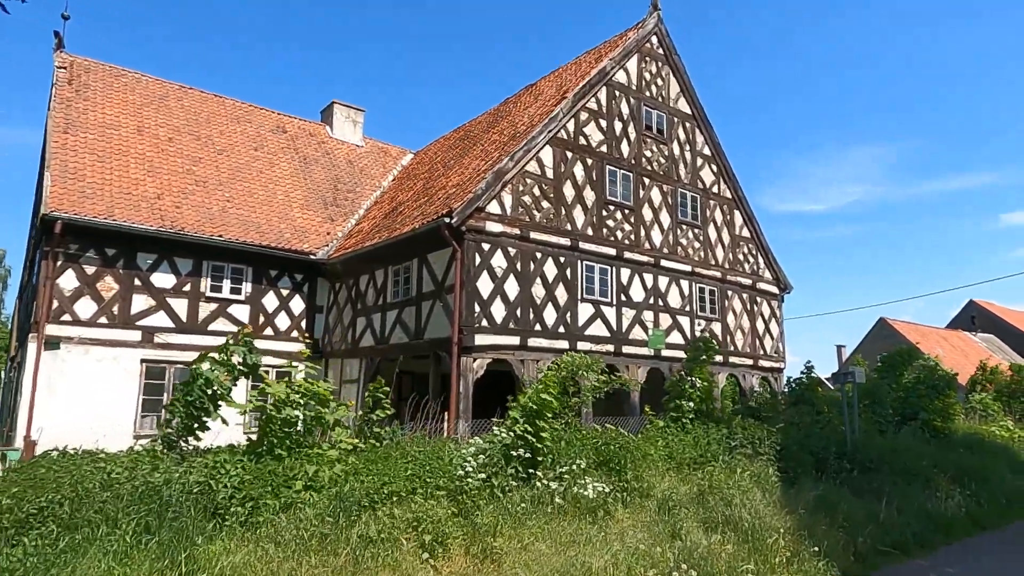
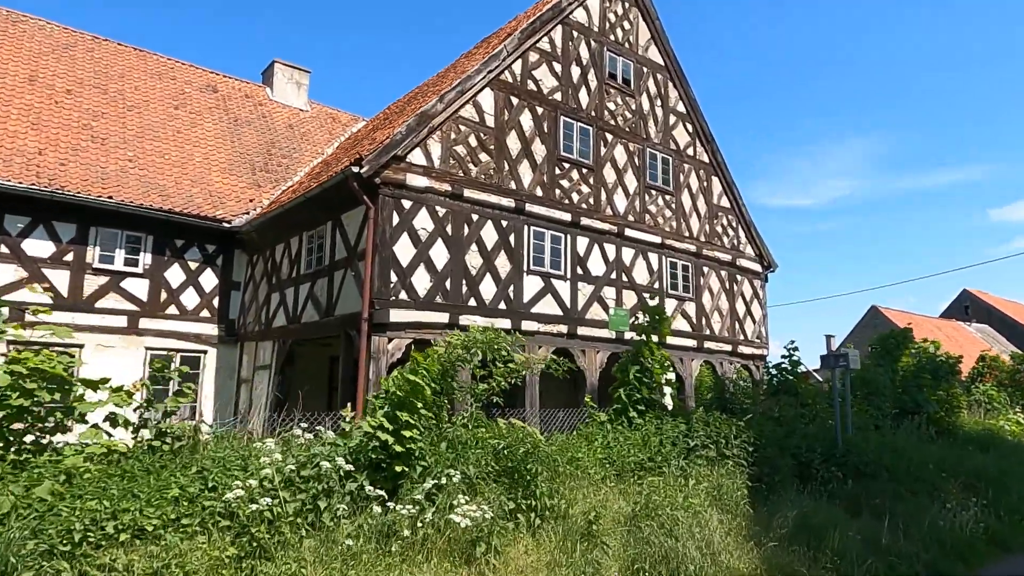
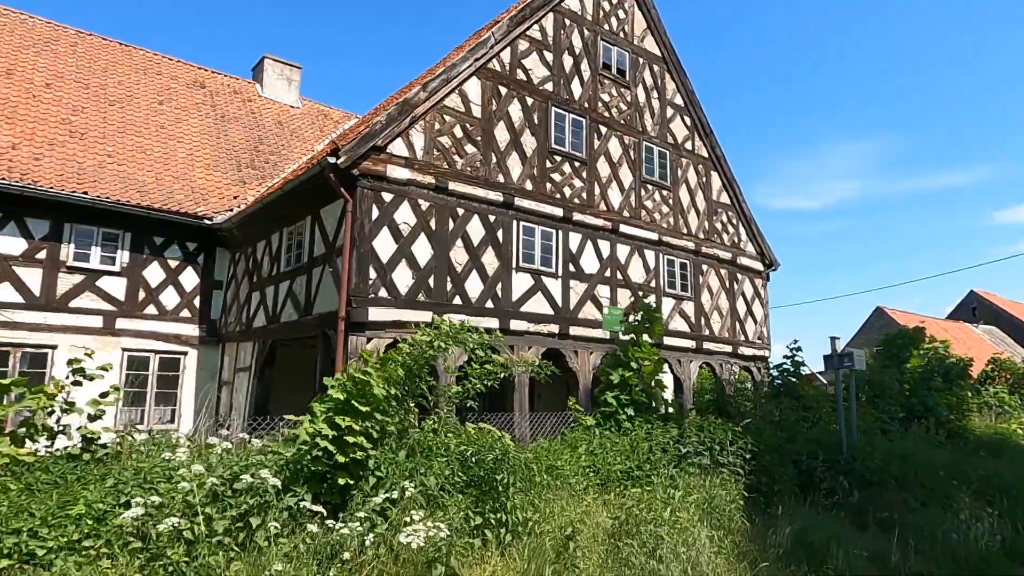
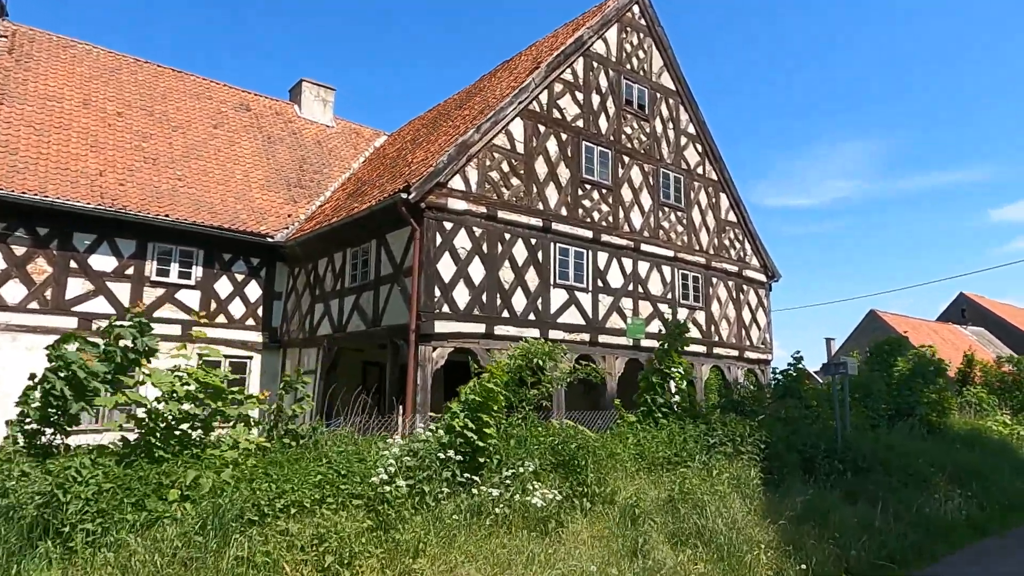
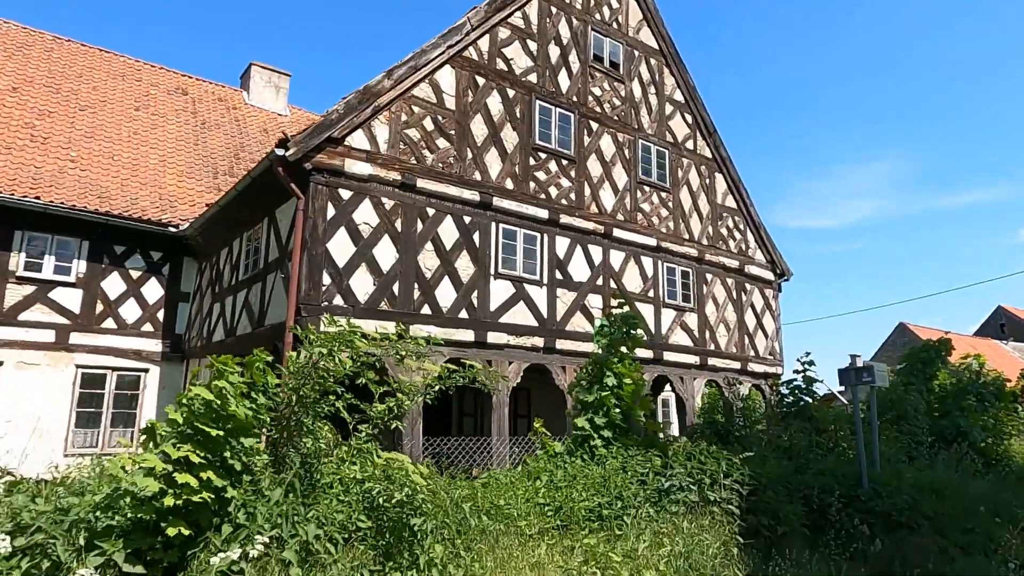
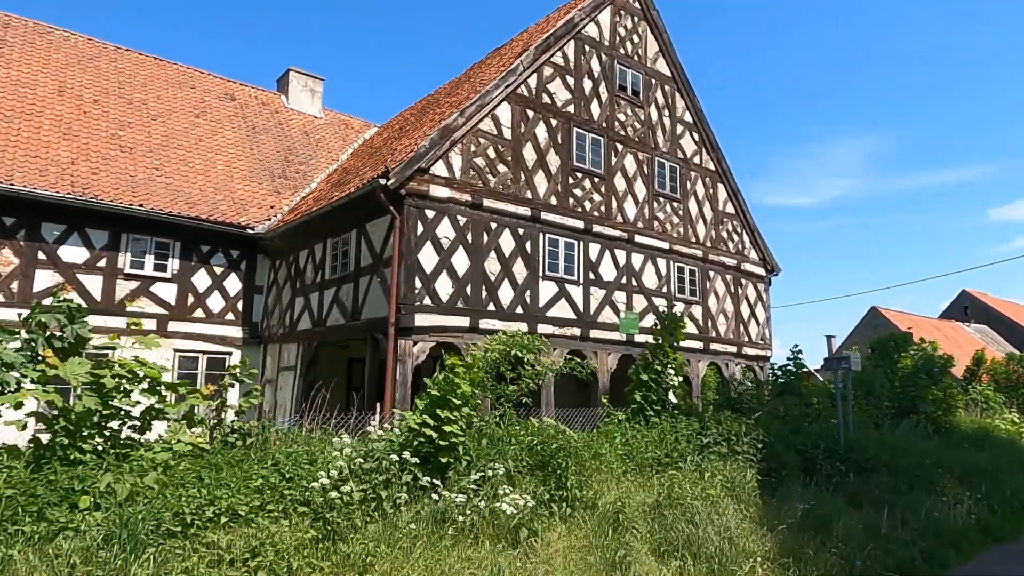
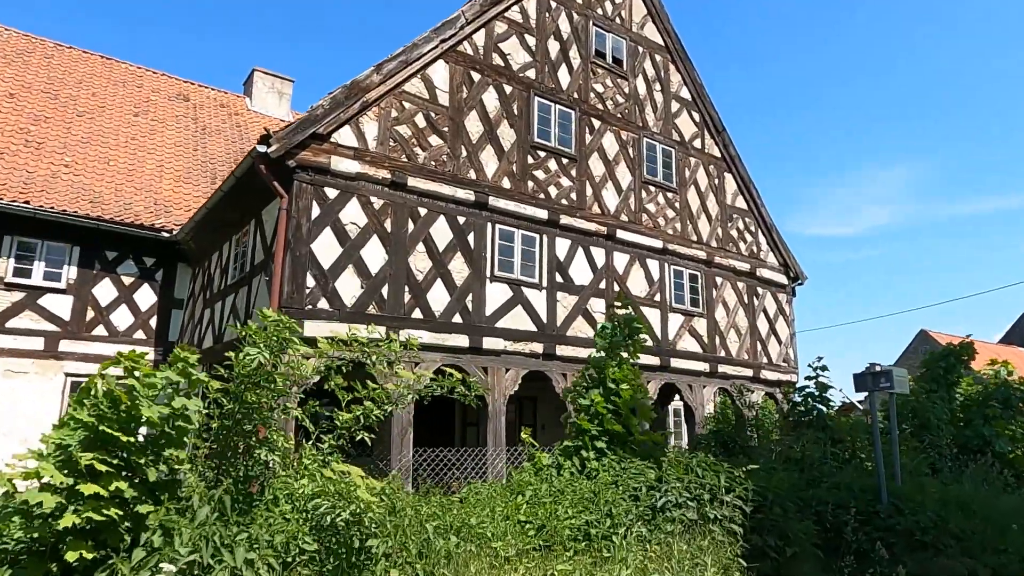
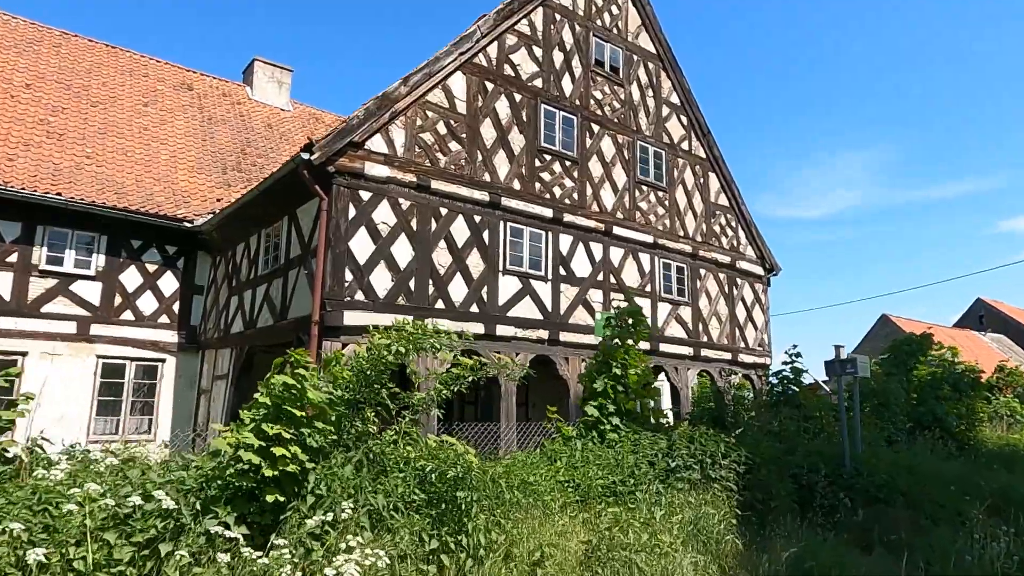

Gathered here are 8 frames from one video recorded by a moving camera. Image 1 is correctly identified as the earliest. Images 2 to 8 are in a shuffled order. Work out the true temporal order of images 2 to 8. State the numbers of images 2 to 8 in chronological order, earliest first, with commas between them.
4, 6, 2, 3, 8, 5, 7
